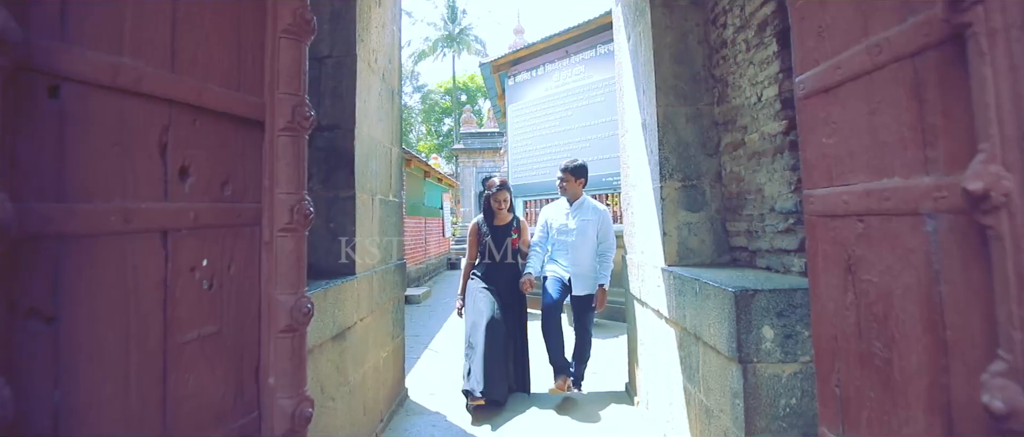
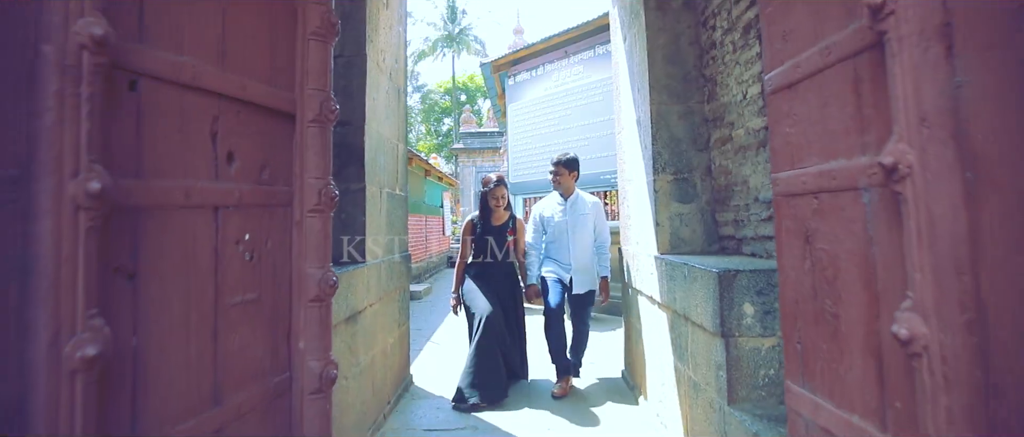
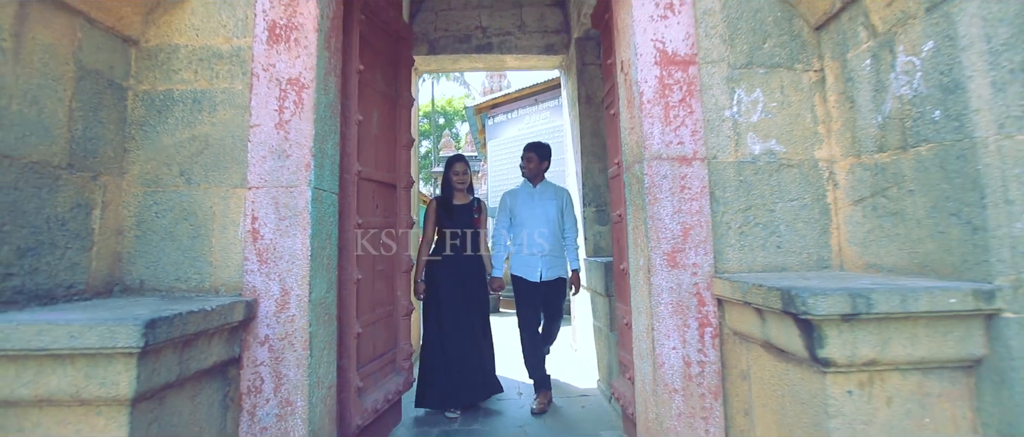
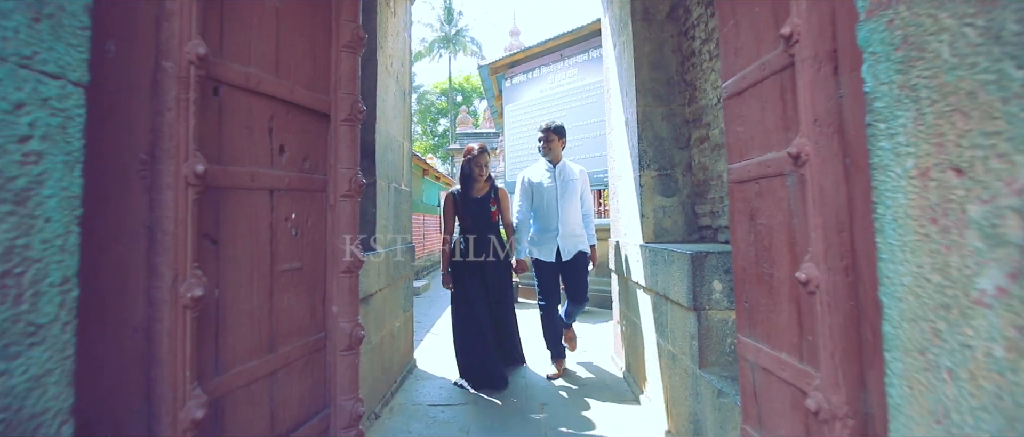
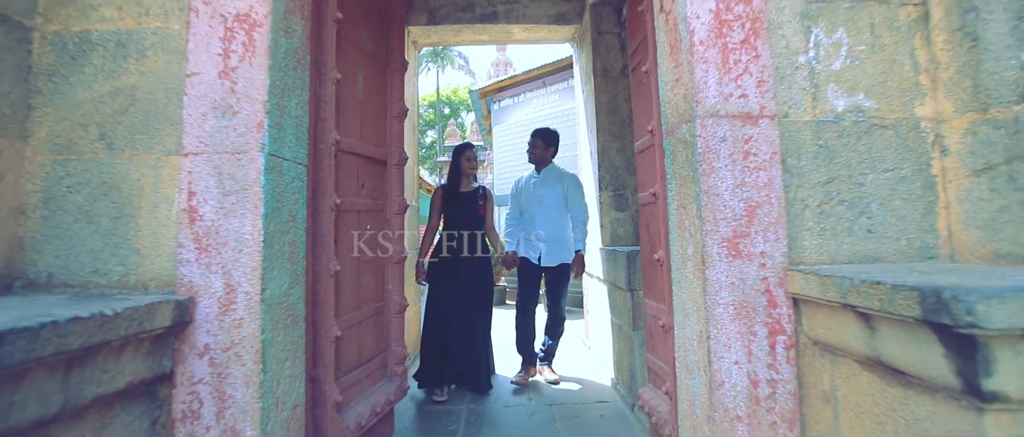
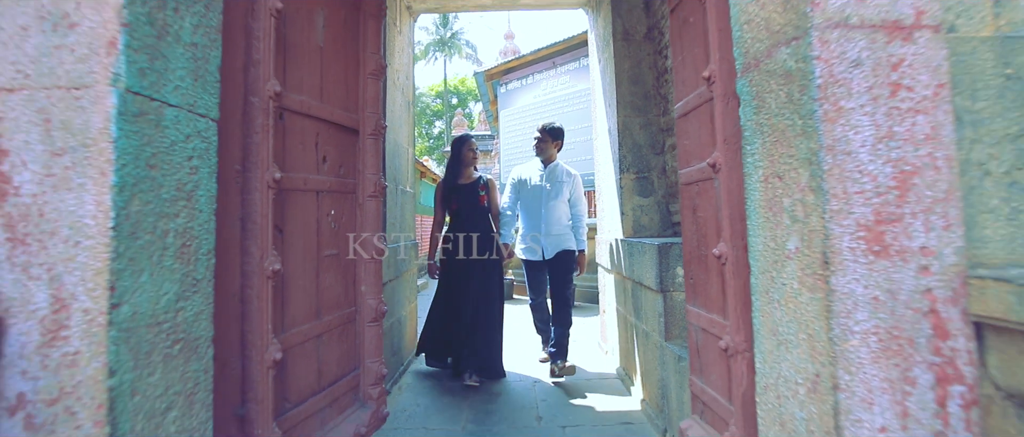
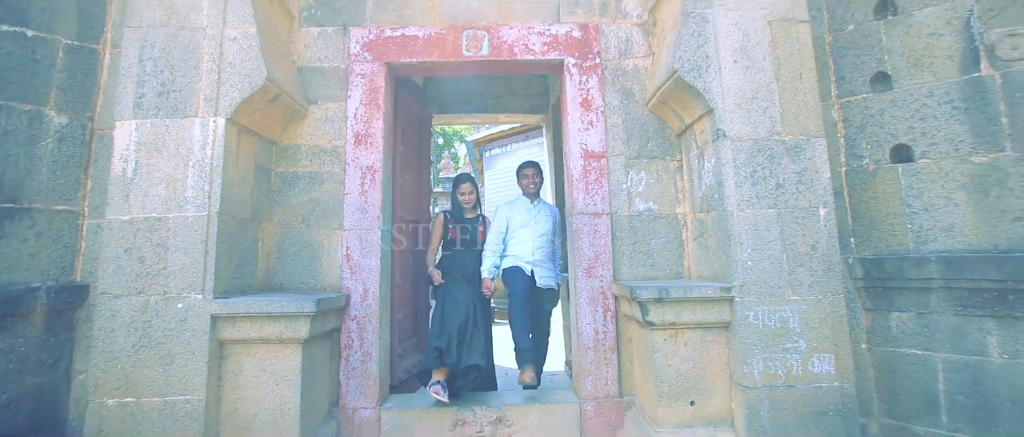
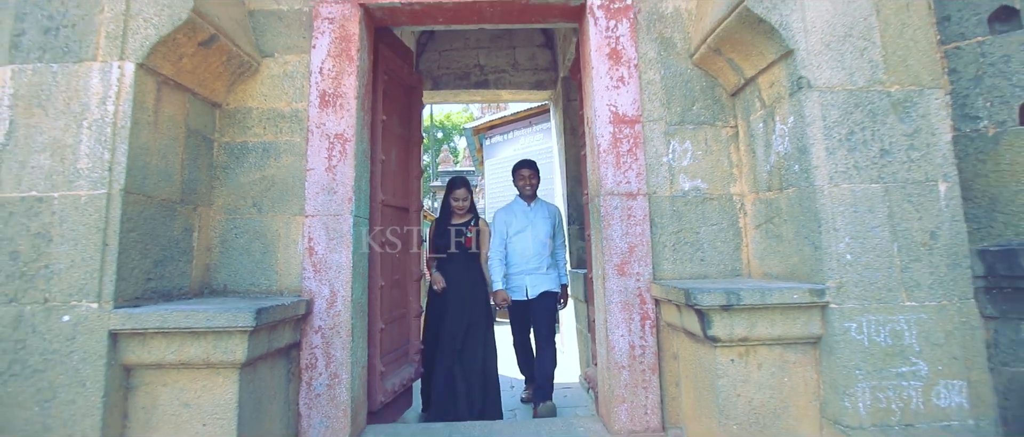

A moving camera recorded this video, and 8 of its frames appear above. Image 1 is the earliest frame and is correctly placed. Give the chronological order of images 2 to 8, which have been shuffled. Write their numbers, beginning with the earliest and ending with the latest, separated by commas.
2, 4, 6, 5, 3, 8, 7
